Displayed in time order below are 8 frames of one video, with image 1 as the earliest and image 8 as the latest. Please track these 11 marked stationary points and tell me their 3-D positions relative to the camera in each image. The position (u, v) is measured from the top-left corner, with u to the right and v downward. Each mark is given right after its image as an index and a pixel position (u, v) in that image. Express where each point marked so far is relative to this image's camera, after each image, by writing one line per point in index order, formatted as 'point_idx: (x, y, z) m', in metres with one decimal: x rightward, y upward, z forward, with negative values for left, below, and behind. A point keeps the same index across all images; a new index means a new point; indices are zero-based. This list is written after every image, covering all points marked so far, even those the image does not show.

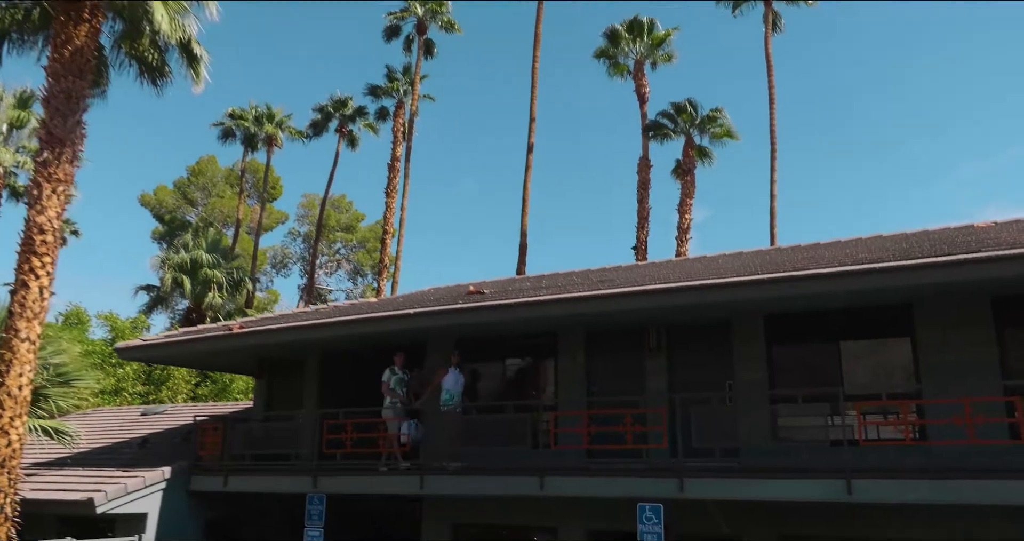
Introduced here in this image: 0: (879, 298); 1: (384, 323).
0: (+4.4, -0.3, +9.6) m
1: (-2.0, -0.8, +12.2) m
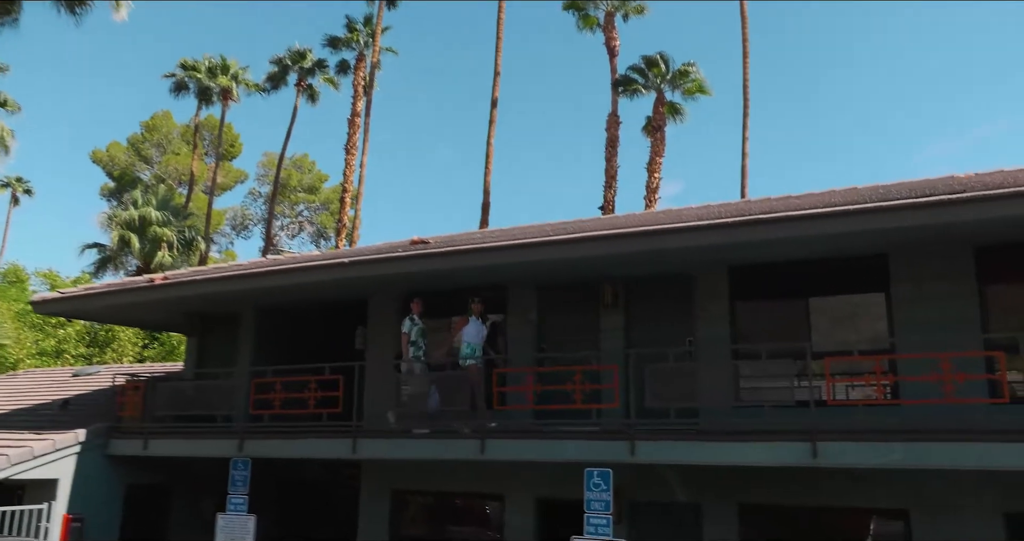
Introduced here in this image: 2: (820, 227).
0: (+3.8, +0.3, +8.8) m
1: (-2.7, 0.0, +11.2) m
2: (+3.1, +0.5, +8.1) m
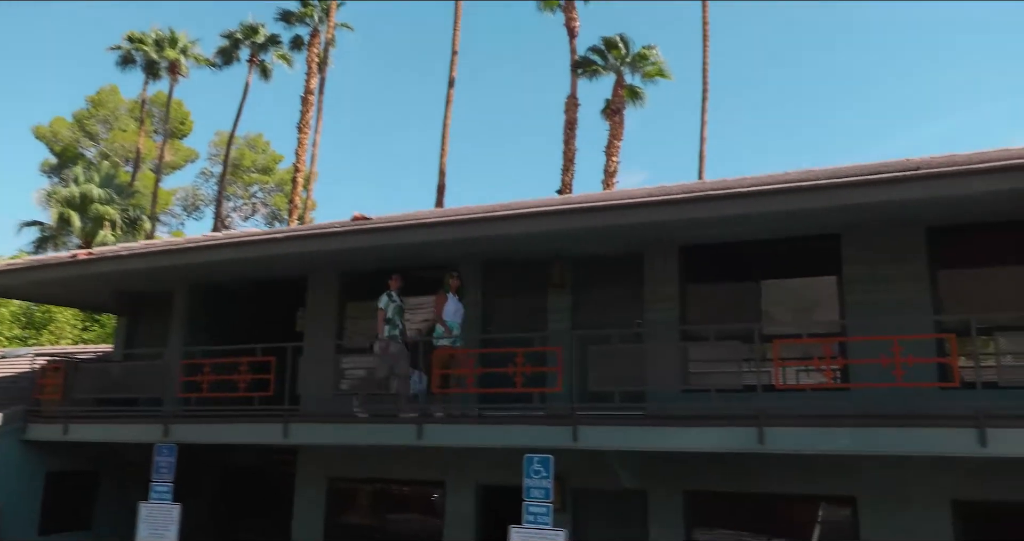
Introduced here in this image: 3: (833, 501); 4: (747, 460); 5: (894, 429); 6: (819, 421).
0: (+3.1, +0.5, +8.5) m
1: (-3.5, +0.3, +10.6) m
2: (+2.5, +0.7, +7.7) m
3: (+3.4, -2.4, +8.3) m
4: (+2.5, -2.0, +8.5) m
5: (+3.4, -1.4, +7.1) m
6: (+2.8, -1.4, +7.2) m
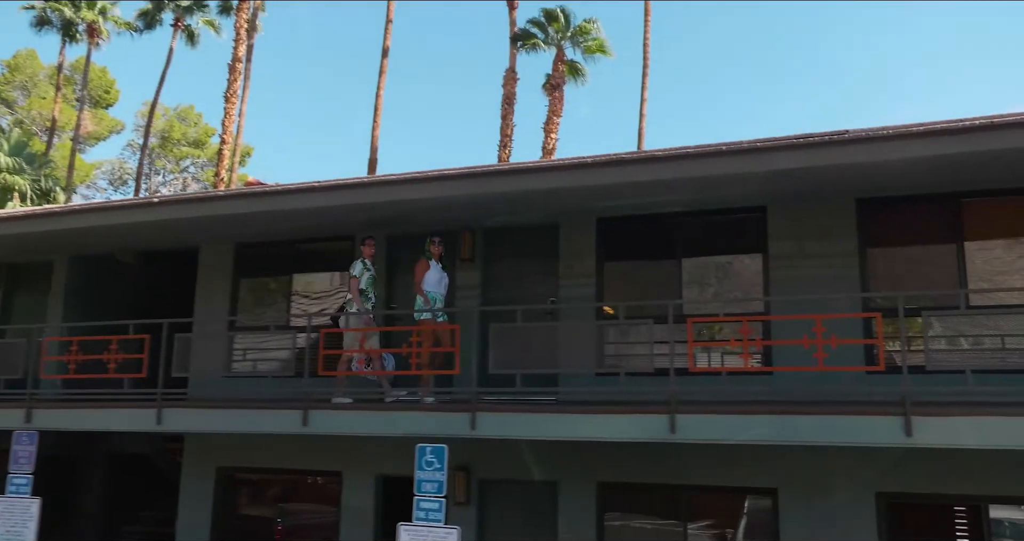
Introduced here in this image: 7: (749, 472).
0: (+2.1, +0.8, +7.8) m
1: (-4.6, +0.7, +9.6) m
2: (+1.6, +0.9, +7.0) m
3: (+2.3, -2.2, +7.7) m
4: (+1.5, -1.8, +7.9) m
5: (+2.5, -1.2, +6.5) m
6: (+1.9, -1.2, +6.6) m
7: (+2.2, -1.9, +7.6) m
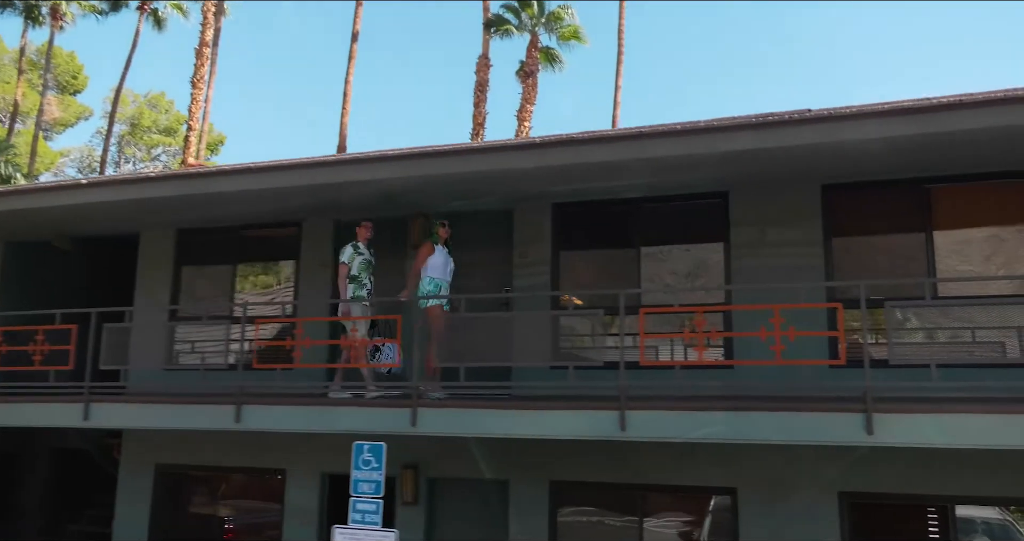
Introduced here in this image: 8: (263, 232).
0: (+3.5, +1.0, +6.8) m
1: (-2.8, +0.7, +9.7) m
2: (+2.8, +1.1, +6.1) m
3: (+3.8, -2.0, +6.6) m
4: (+3.0, -1.6, +7.0) m
5: (+3.7, -1.0, +5.4) m
6: (+3.1, -1.0, +5.6) m
7: (+3.7, -1.7, +6.6) m
8: (-2.9, +0.5, +9.3) m
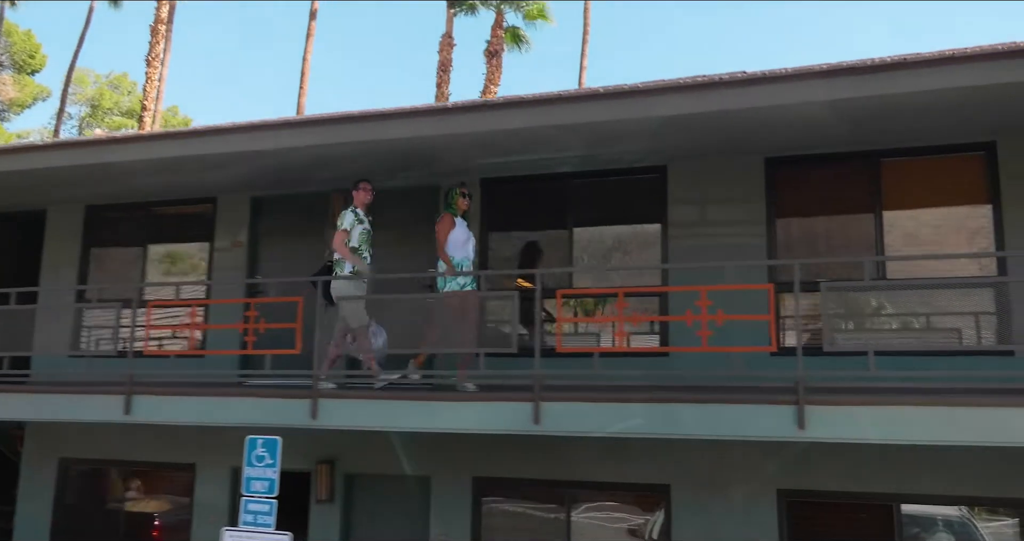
0: (+2.8, +1.1, +6.2) m
1: (-3.6, +0.9, +9.0) m
2: (+2.1, +1.2, +5.6) m
3: (+3.1, -1.8, +6.1) m
4: (+2.3, -1.4, +6.4) m
5: (+3.0, -0.8, +4.9) m
6: (+2.4, -0.8, +5.1) m
7: (+2.9, -1.6, +6.0) m
8: (-3.7, +0.7, +8.6) m
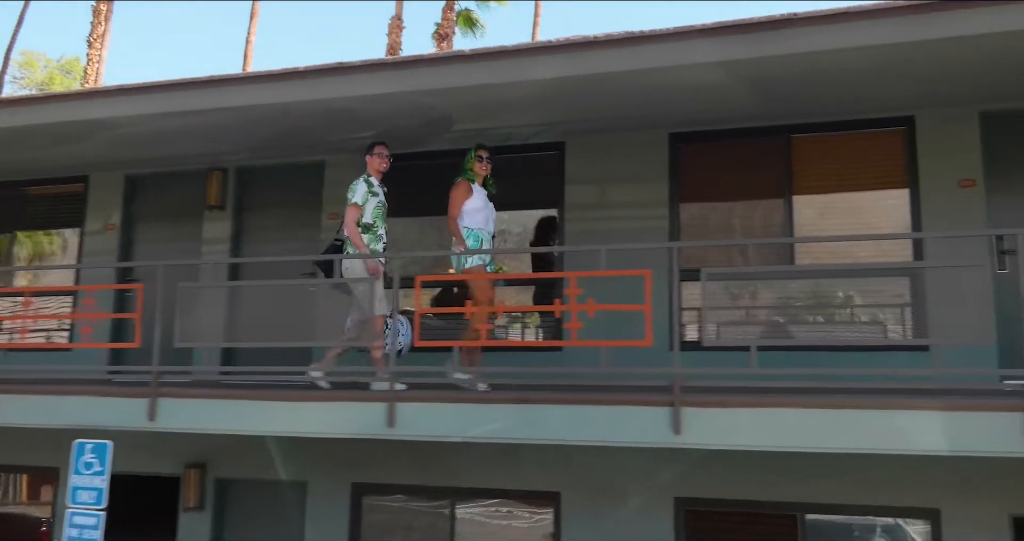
0: (+1.8, +1.2, +5.6) m
1: (-4.6, +1.0, +8.3) m
2: (+1.2, +1.3, +4.9) m
3: (+2.1, -1.7, +5.5) m
4: (+1.3, -1.3, +5.8) m
5: (+2.0, -0.8, +4.3) m
6: (+1.5, -0.7, +4.5) m
7: (+2.0, -1.5, +5.5) m
8: (-4.6, +0.8, +7.9) m
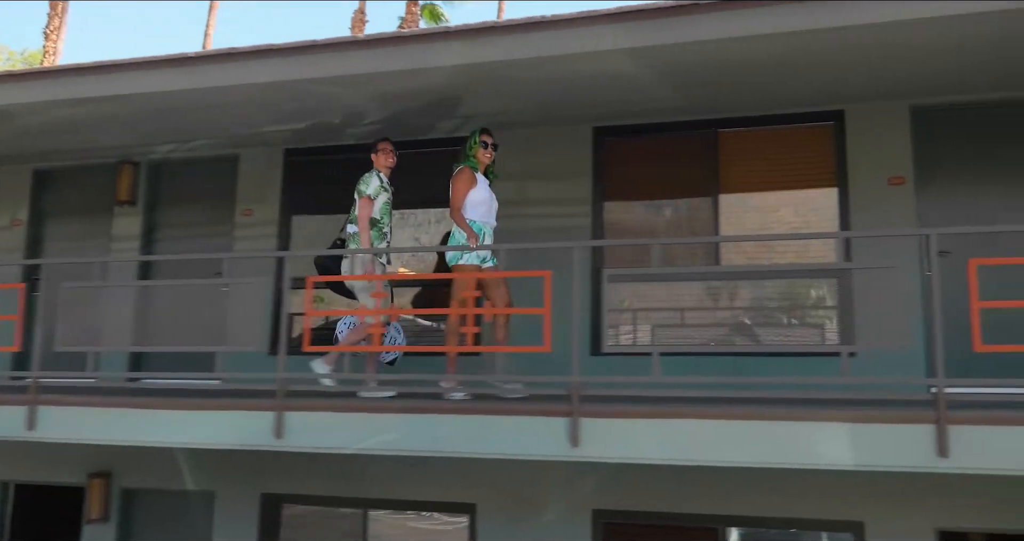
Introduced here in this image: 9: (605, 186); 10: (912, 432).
0: (+1.2, +1.2, +5.3) m
1: (-5.2, +1.0, +7.9) m
2: (+0.6, +1.3, +4.6) m
3: (+1.5, -1.7, +5.2) m
4: (+0.7, -1.3, +5.5) m
5: (+1.4, -0.8, +4.0) m
6: (+0.8, -0.7, +4.2) m
7: (+1.4, -1.5, +5.2) m
8: (-5.3, +0.8, +7.5) m
9: (+0.7, +0.6, +6.0) m
10: (+1.9, -0.8, +3.7) m
